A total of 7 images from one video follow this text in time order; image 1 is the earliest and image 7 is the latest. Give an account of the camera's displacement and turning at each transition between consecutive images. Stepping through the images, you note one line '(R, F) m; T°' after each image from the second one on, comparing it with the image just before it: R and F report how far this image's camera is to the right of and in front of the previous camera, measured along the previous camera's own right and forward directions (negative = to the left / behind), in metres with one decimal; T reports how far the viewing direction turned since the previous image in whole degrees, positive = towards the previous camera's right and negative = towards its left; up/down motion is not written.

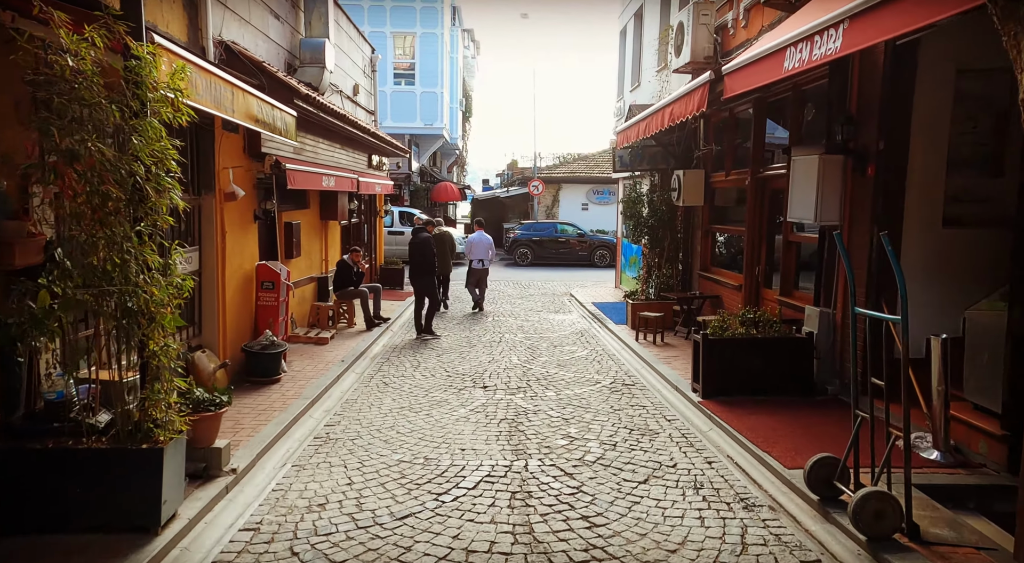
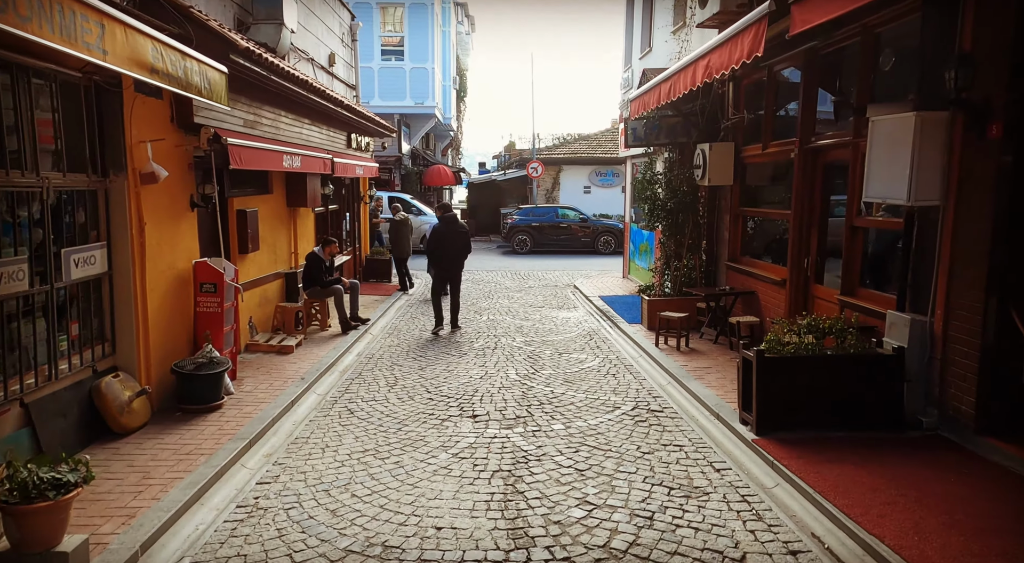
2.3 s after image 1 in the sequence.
(0.0, +1.5) m; 0°
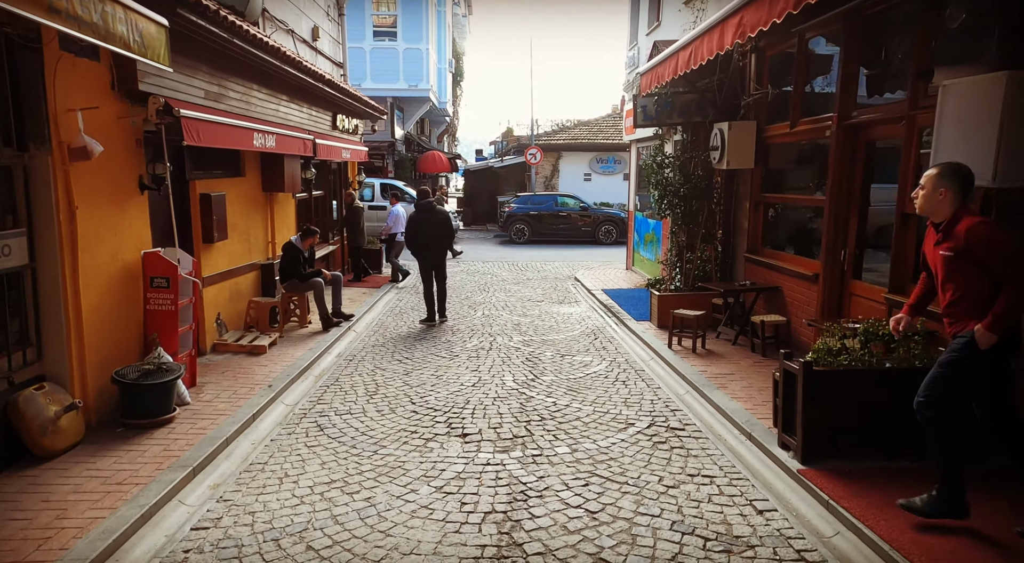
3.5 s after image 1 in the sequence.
(0.0, +0.8) m; 0°
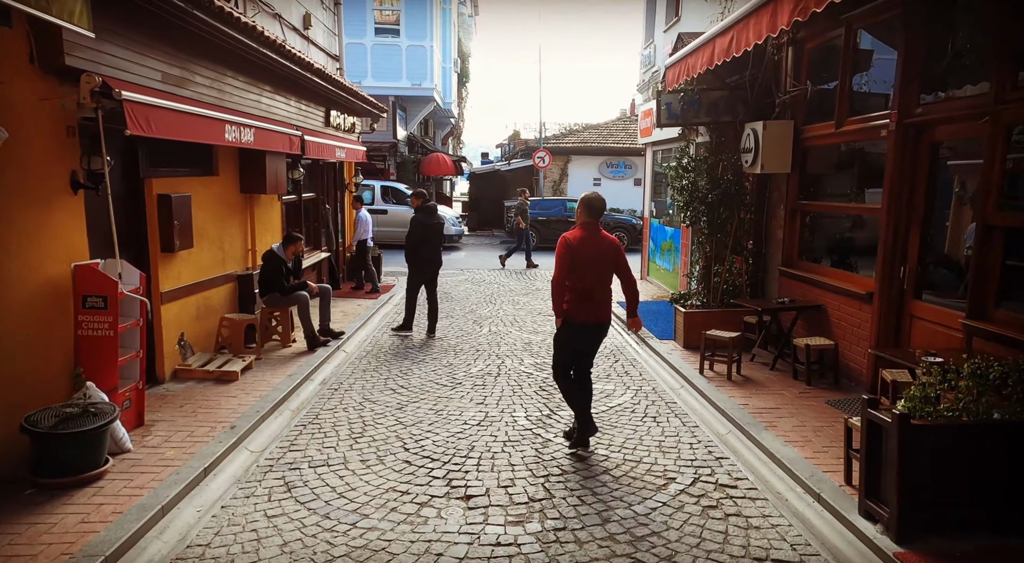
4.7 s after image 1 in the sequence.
(-0.1, +1.1) m; 0°
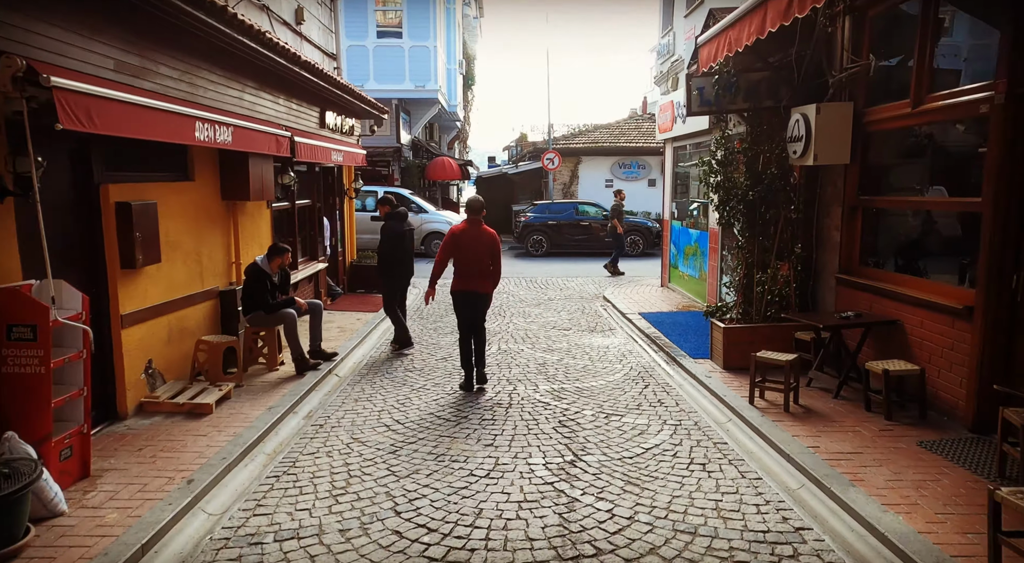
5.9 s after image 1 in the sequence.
(0.0, +0.8) m; -1°
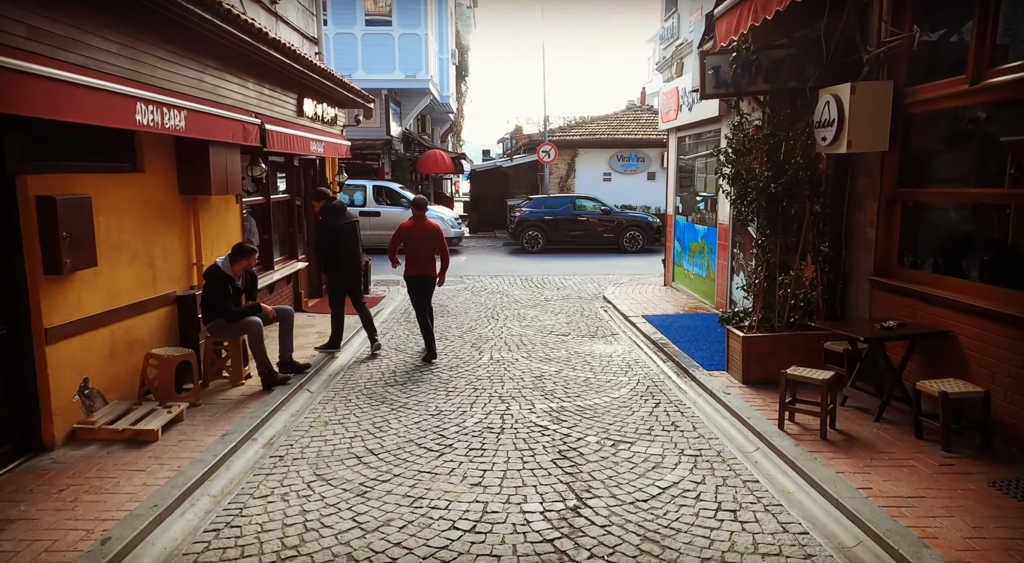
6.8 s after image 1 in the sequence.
(0.0, +0.8) m; 0°
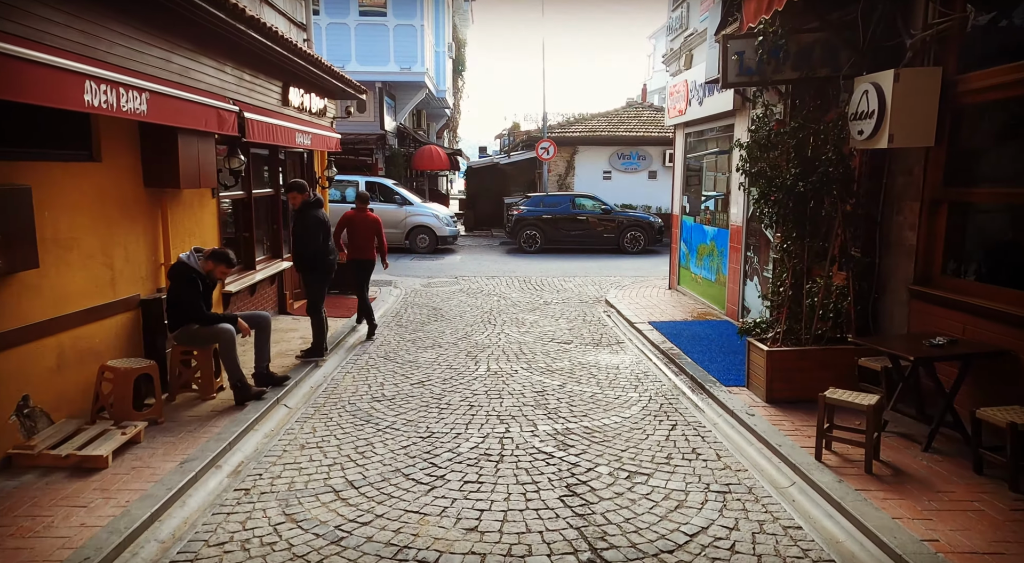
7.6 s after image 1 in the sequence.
(0.0, +0.6) m; 0°
